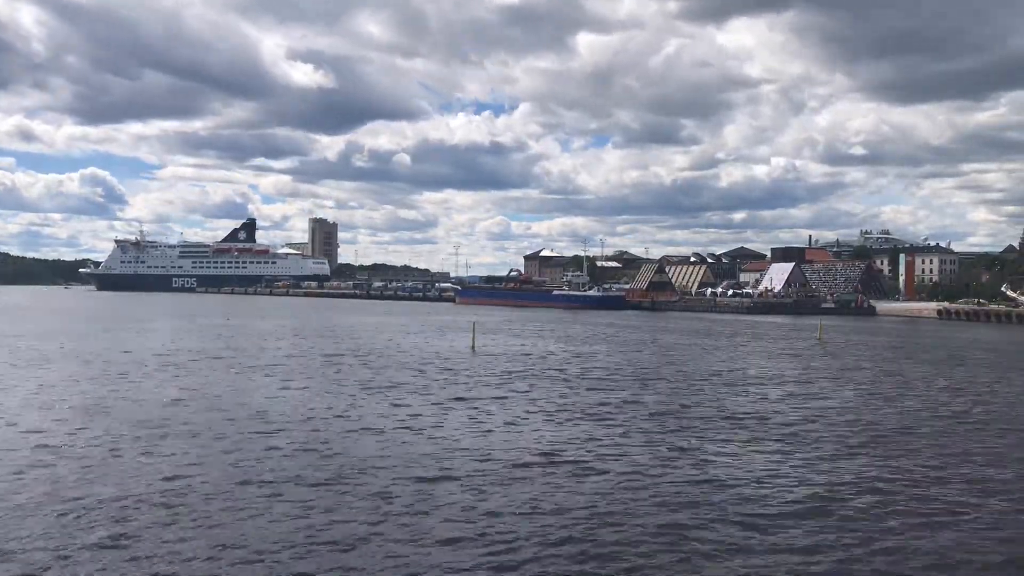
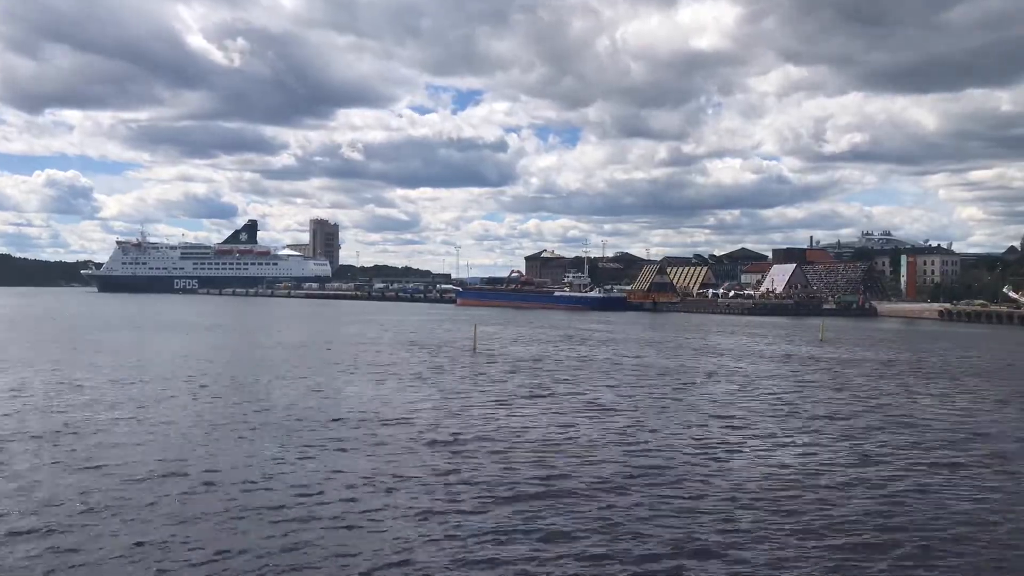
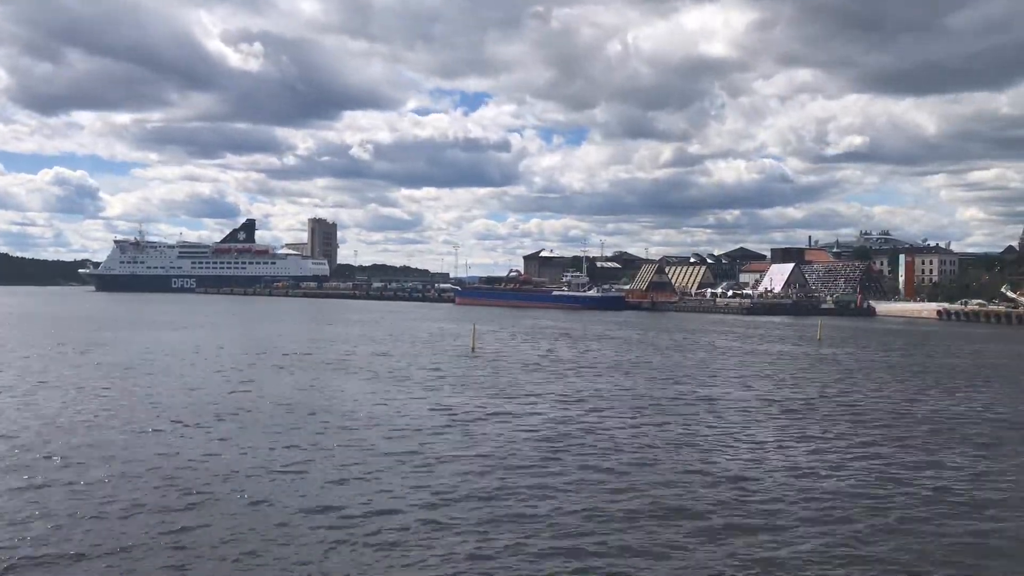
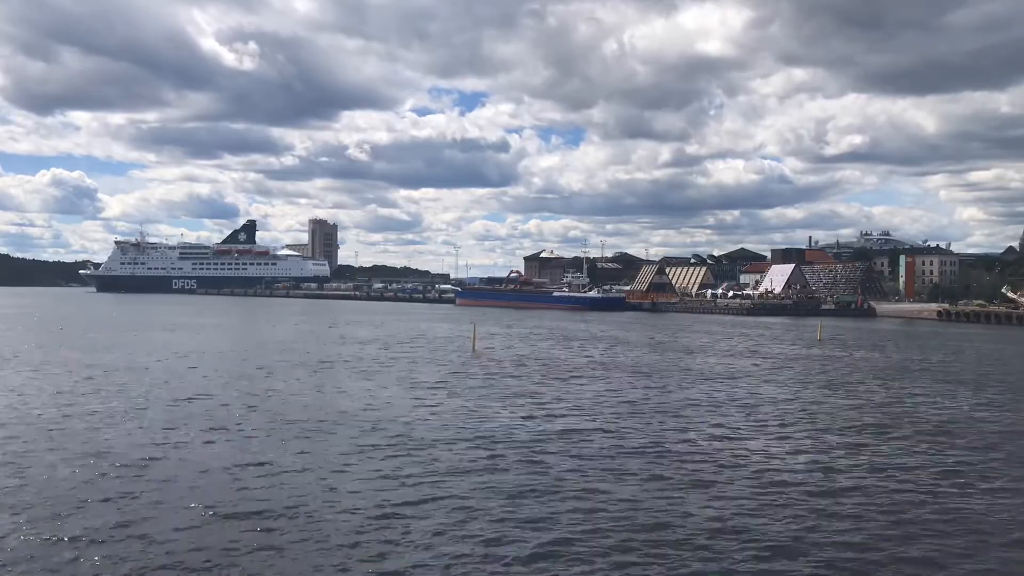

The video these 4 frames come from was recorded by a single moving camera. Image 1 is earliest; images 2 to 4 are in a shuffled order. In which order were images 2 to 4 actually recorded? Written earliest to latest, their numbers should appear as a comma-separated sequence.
3, 4, 2
